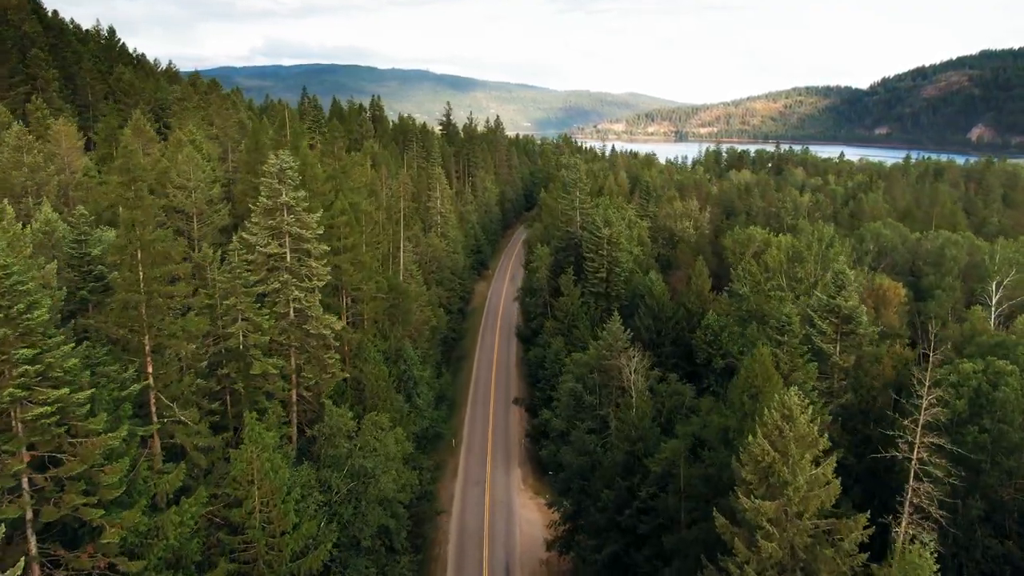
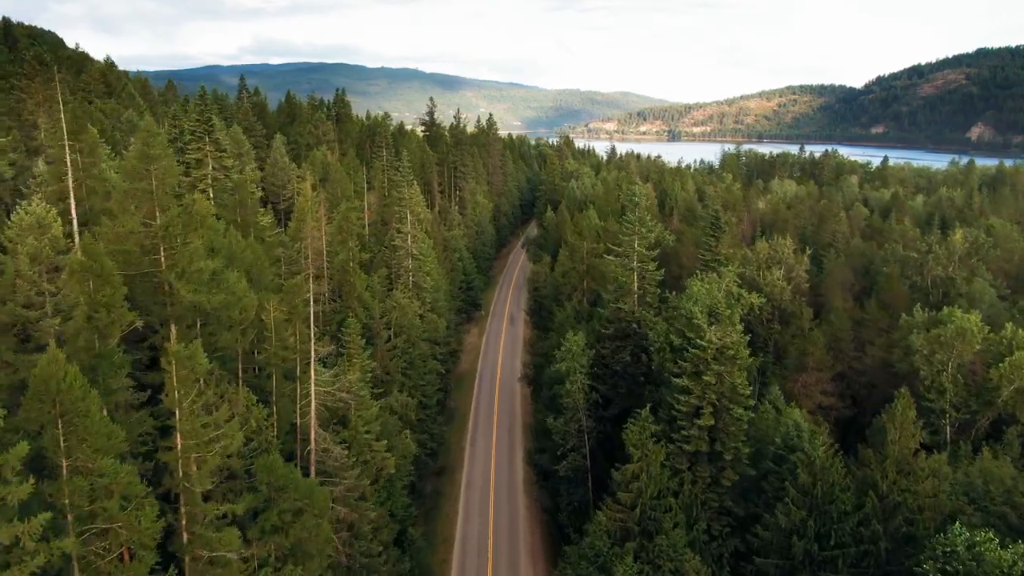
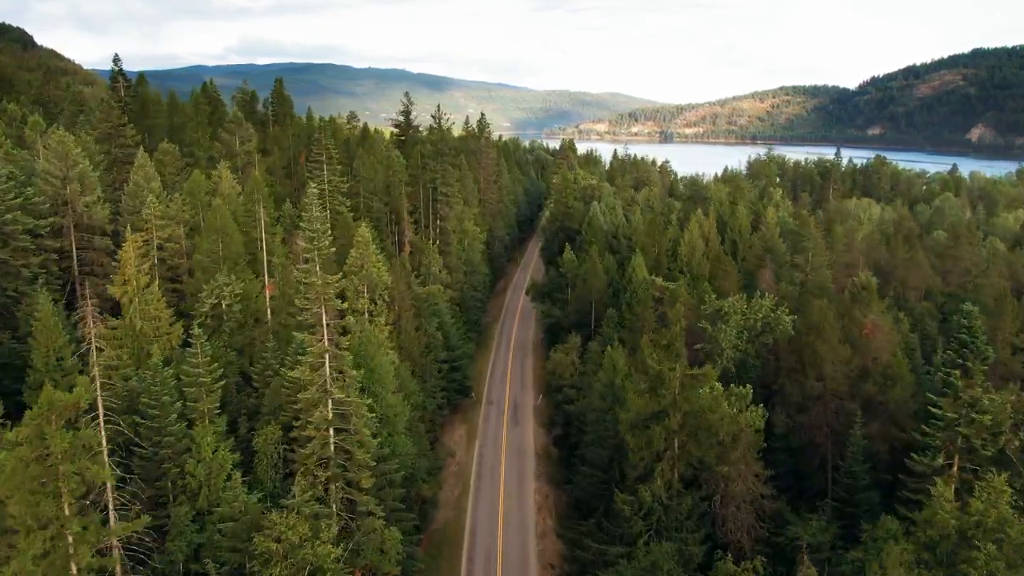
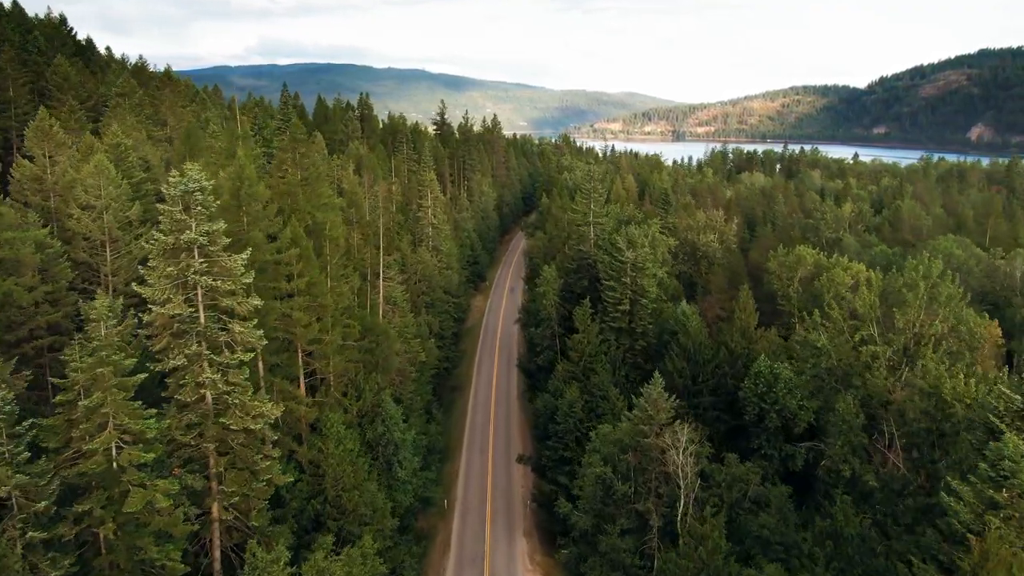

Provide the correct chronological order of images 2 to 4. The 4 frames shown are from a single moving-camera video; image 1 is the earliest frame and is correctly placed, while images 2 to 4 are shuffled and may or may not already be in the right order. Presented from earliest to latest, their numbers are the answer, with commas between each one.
4, 2, 3
